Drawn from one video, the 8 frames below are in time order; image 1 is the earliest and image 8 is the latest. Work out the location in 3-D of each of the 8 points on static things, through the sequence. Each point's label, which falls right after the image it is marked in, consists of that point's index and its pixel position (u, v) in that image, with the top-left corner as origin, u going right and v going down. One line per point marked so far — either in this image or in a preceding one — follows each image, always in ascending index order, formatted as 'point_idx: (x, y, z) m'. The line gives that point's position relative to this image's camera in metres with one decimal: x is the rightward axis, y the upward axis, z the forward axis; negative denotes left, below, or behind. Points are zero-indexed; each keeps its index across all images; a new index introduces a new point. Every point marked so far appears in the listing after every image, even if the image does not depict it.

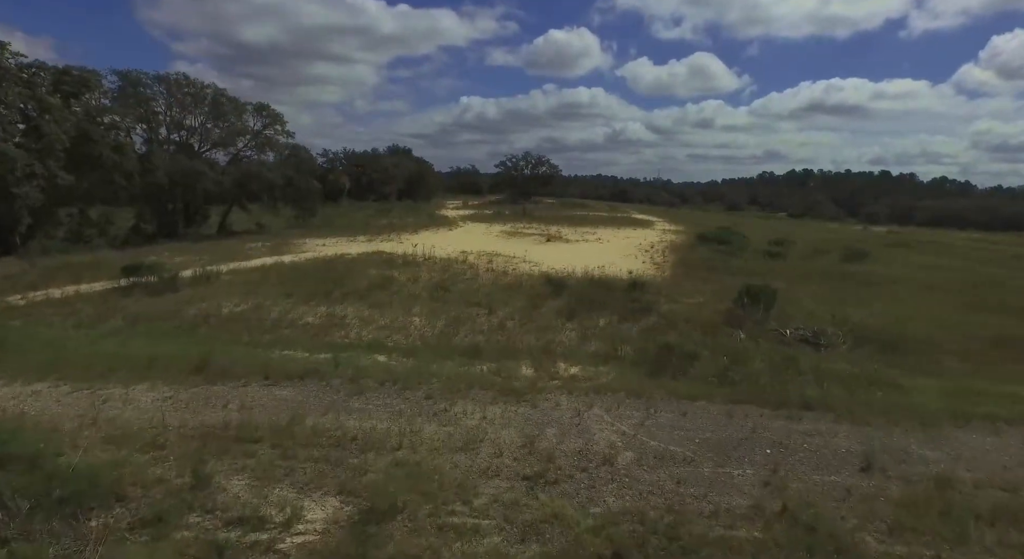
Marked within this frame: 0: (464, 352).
0: (-1.0, -1.5, +10.7) m
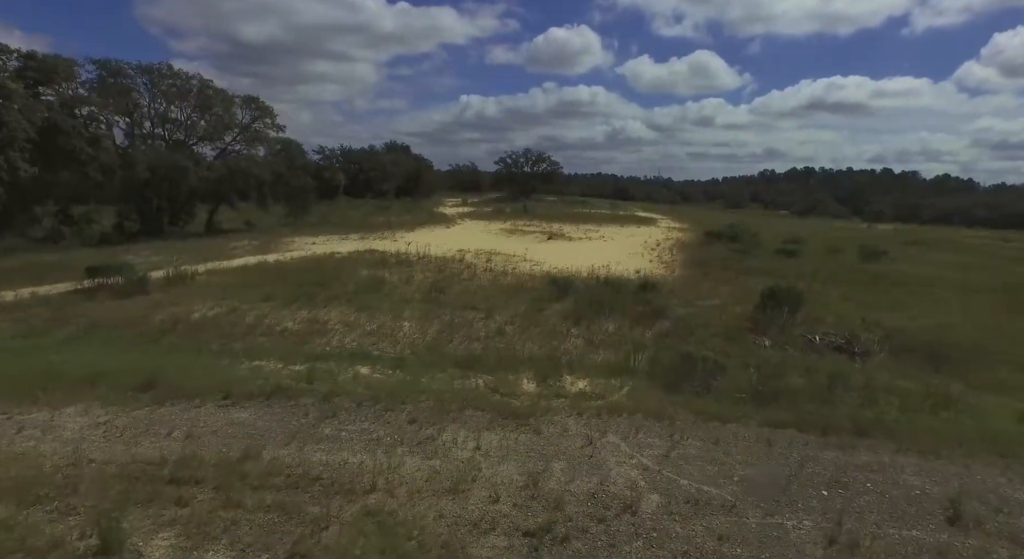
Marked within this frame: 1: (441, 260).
0: (-1.0, -1.5, +9.6) m
1: (-2.5, +0.7, +18.0) m
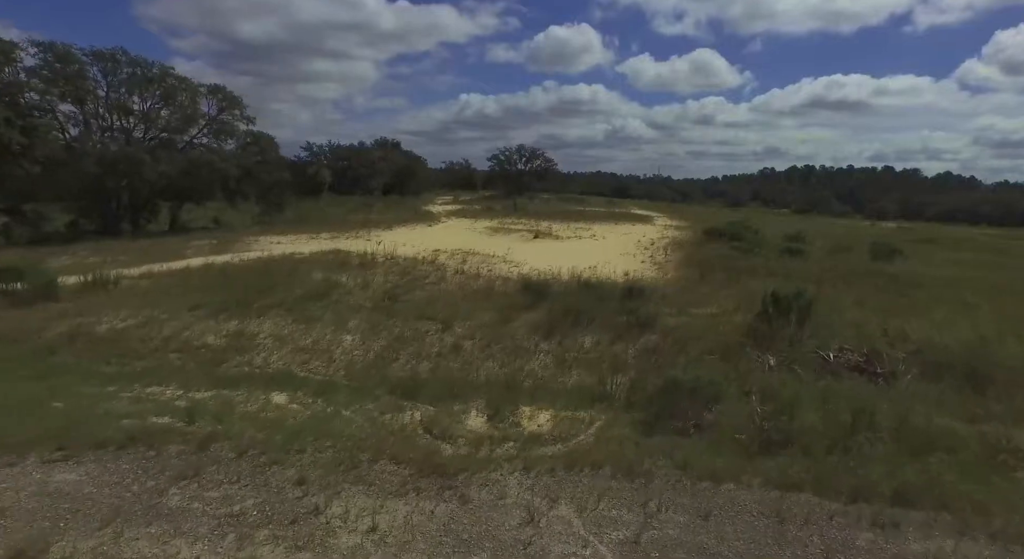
0: (-1.8, -1.7, +7.9) m
1: (-3.2, +0.6, +16.3) m
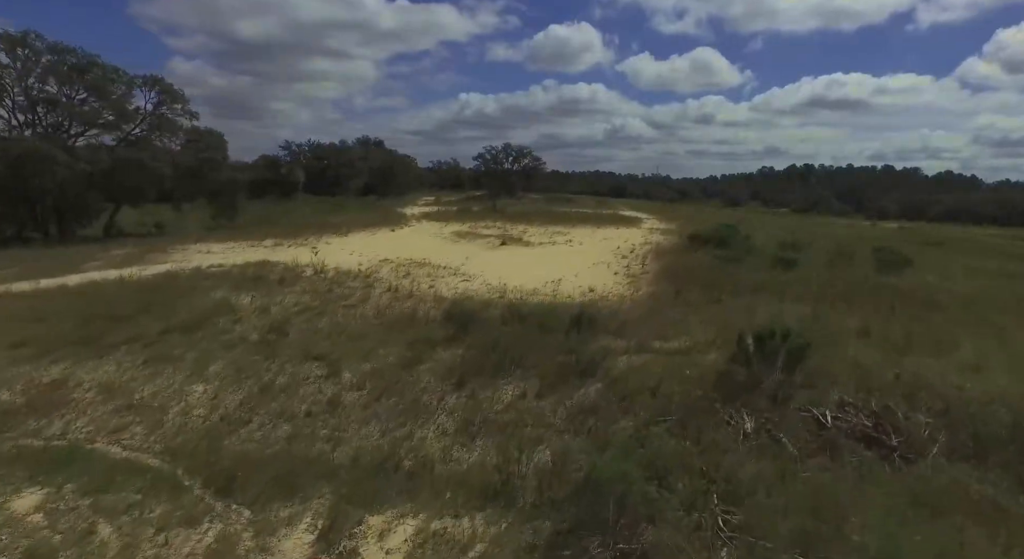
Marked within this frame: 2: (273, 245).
0: (-3.2, -2.1, +5.6) m
1: (-4.7, +0.1, +14.0) m
2: (-9.0, +1.3, +19.5) m
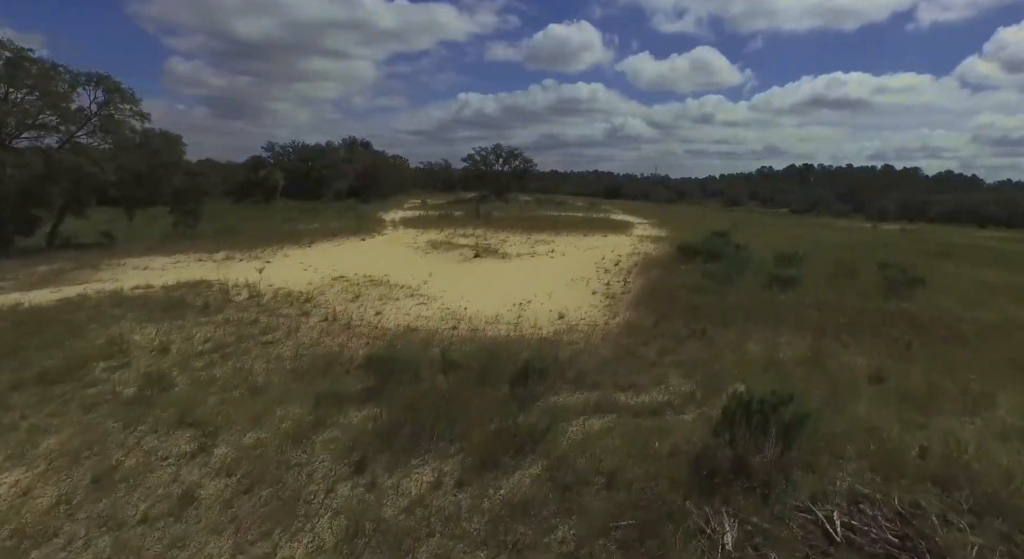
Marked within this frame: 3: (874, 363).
0: (-4.2, -2.7, +3.9) m
1: (-5.6, -0.5, +12.3) m
2: (-10.0, +0.7, +17.7) m
3: (+6.5, -1.4, +9.1) m
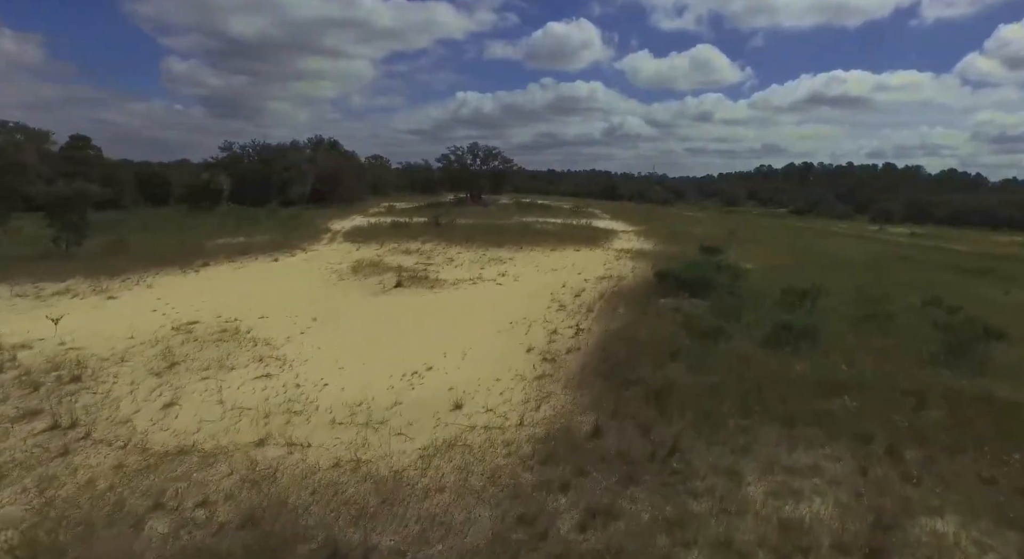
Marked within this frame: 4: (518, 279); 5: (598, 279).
0: (-6.2, -3.8, -0.4) m
1: (-7.7, -1.6, +8.0) m
2: (-12.0, -0.4, +13.4) m
3: (+4.5, -2.5, +4.8) m
4: (+0.3, +0.1, +17.6) m
5: (+3.0, +0.1, +17.3) m
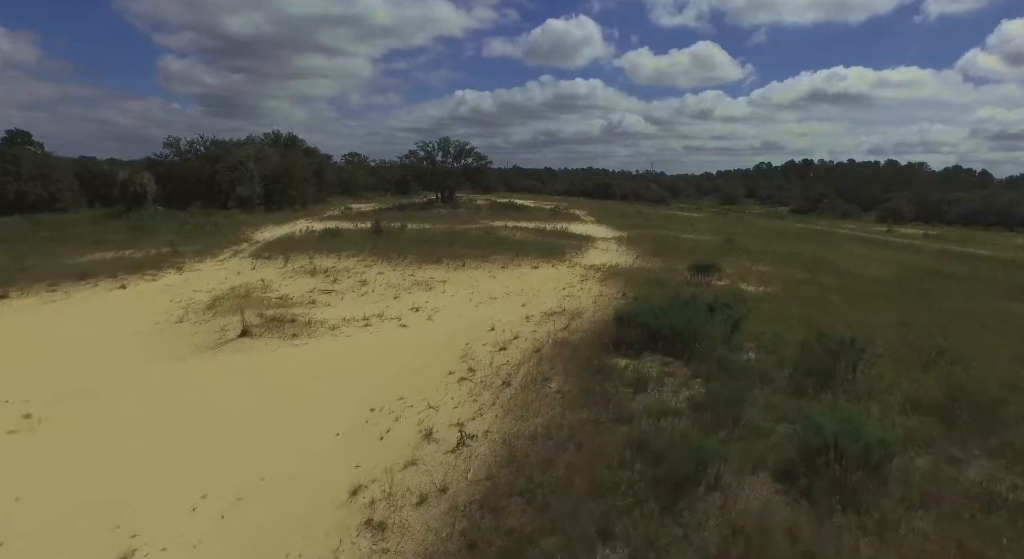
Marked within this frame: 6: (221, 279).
0: (-8.3, -4.8, -5.3) m
1: (-9.8, -2.5, +3.2) m
2: (-14.1, -1.3, +8.6) m
3: (+2.3, -3.4, 0.0) m
4: (-1.9, -0.9, +12.7) m
5: (+0.9, -0.9, +12.5) m
6: (-8.9, 0.0, +15.7) m
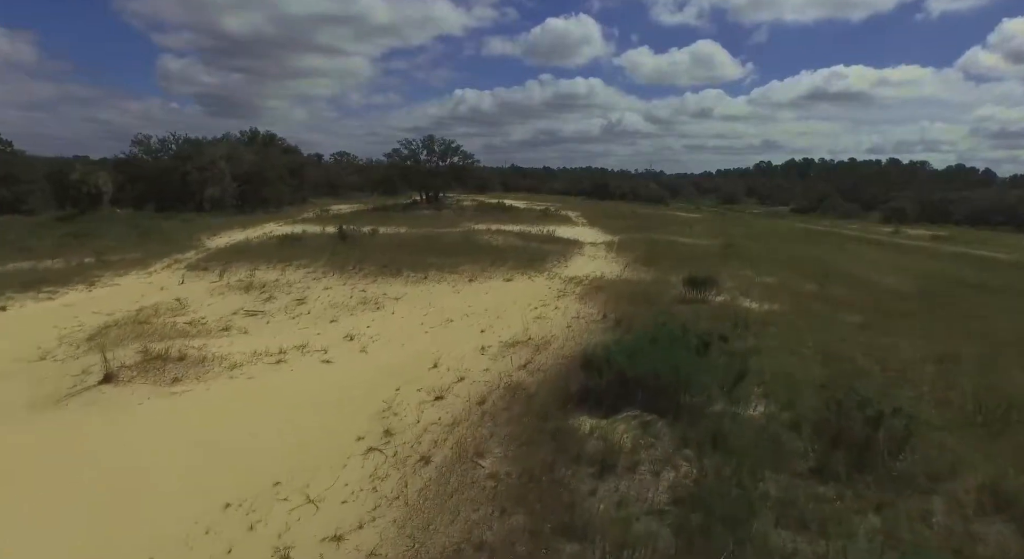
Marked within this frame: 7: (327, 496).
0: (-9.3, -5.3, -7.6) m
1: (-10.7, -3.0, +0.9) m
2: (-15.1, -1.8, +6.3) m
3: (+1.4, -3.9, -2.3) m
4: (-2.8, -1.3, +10.4) m
5: (-0.1, -1.3, +10.2) m
6: (-9.9, -0.4, +13.4) m
7: (-2.0, -2.3, +5.6) m
